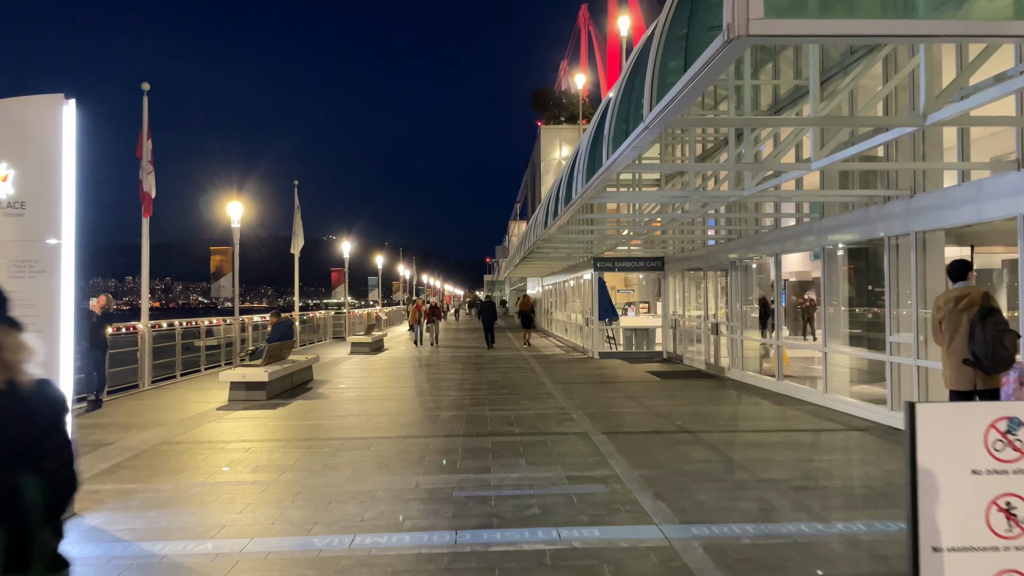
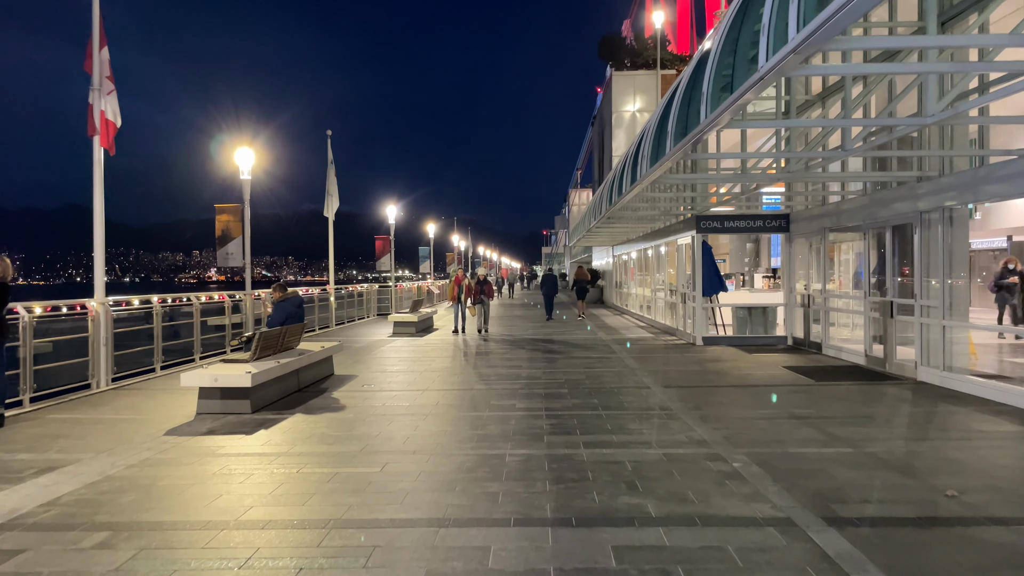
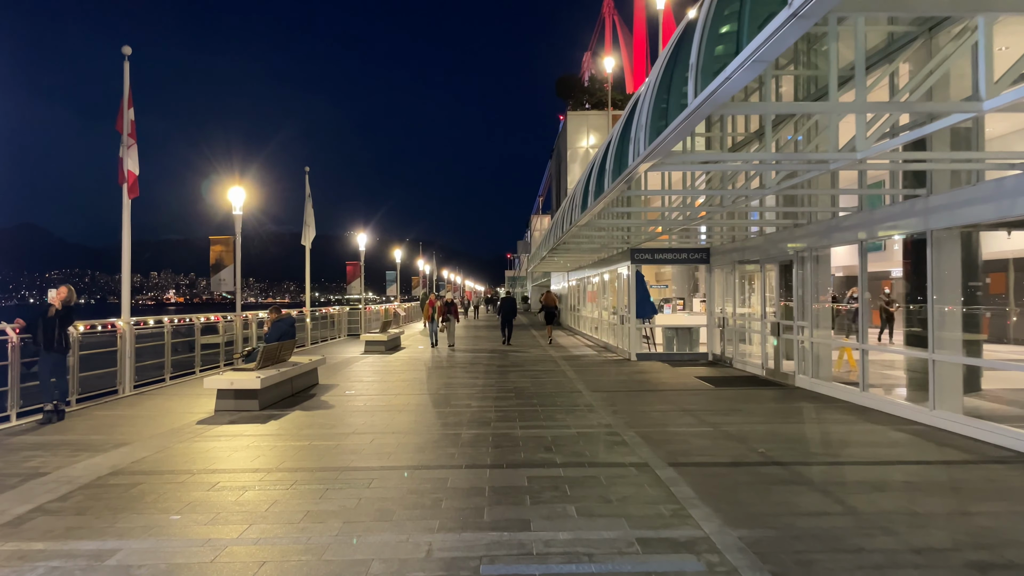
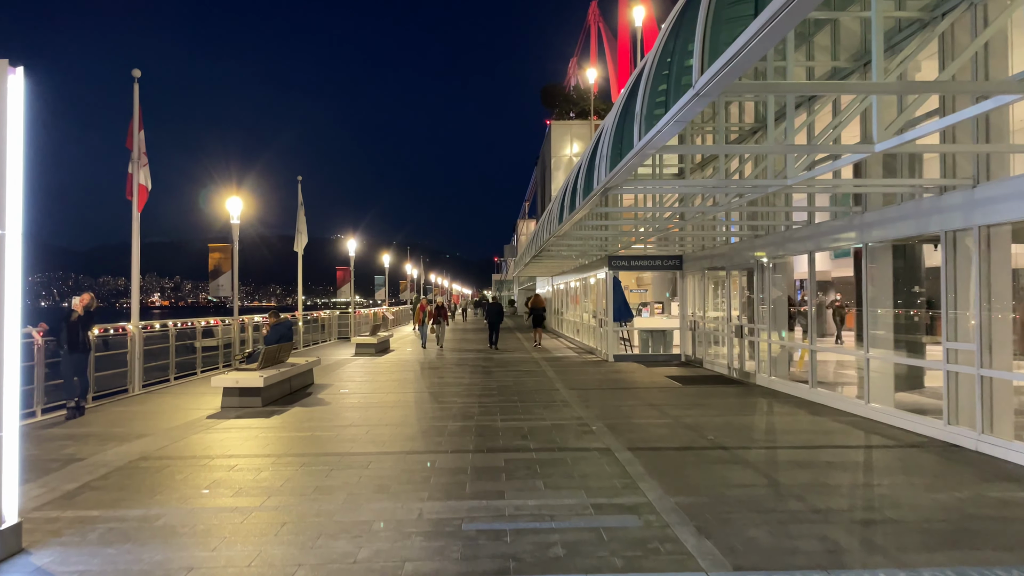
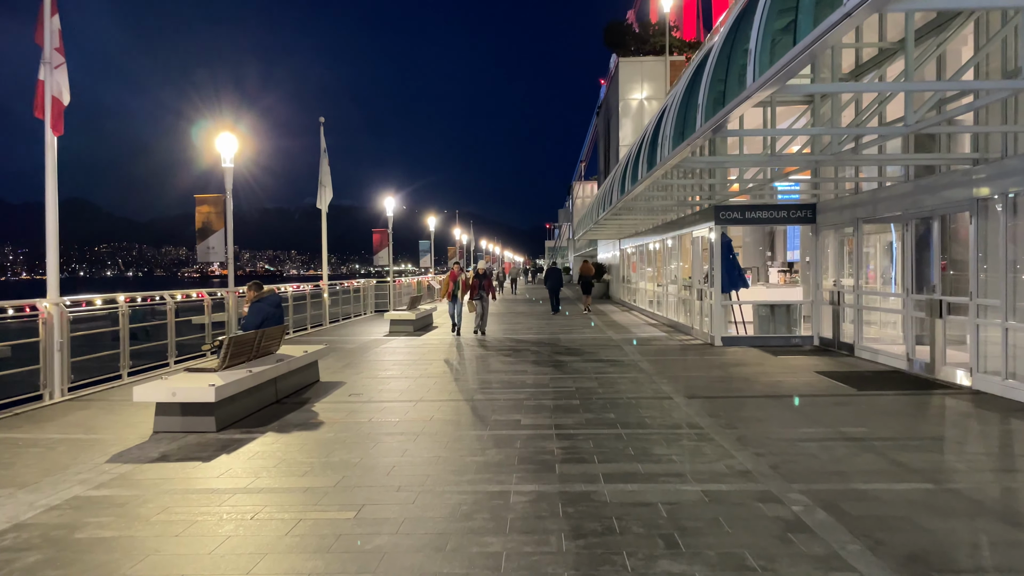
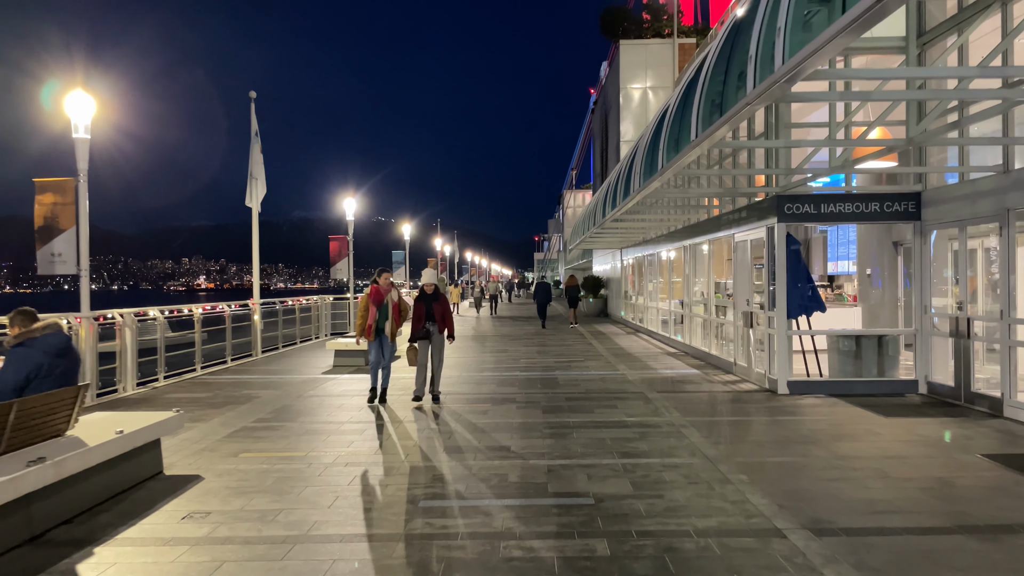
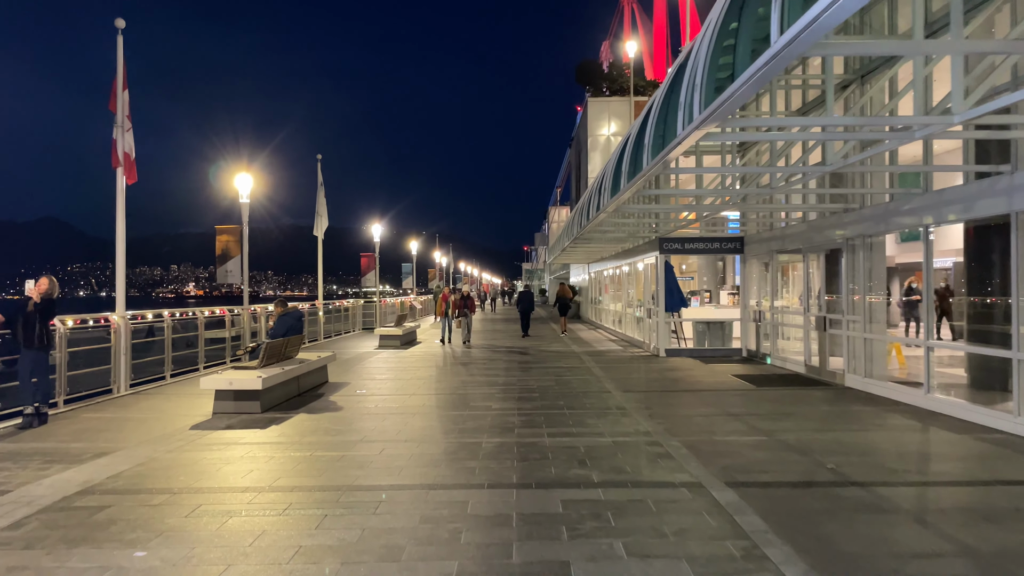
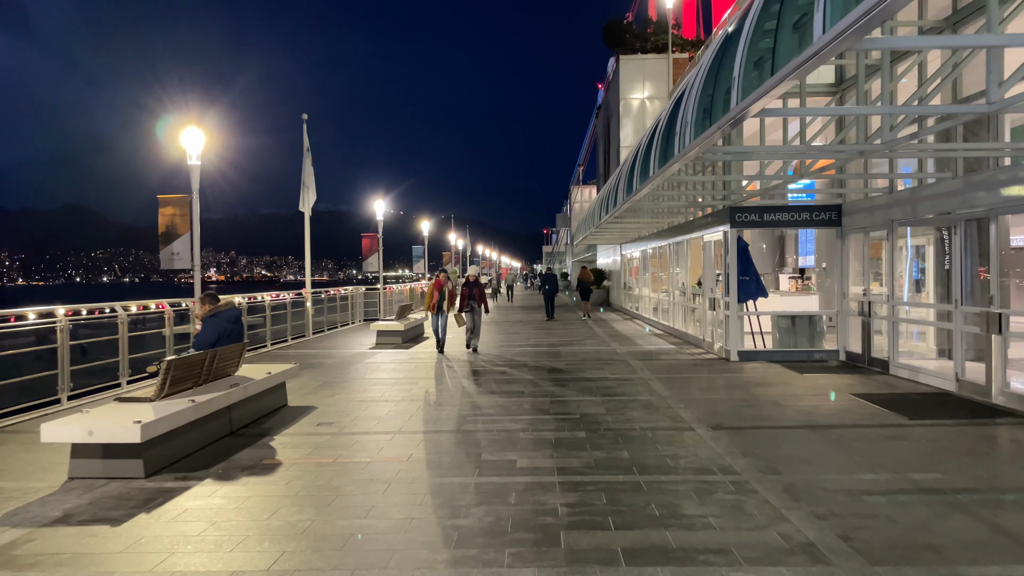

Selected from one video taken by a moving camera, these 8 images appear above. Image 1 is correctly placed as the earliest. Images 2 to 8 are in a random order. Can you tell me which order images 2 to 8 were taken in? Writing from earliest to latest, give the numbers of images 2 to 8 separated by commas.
4, 3, 7, 2, 5, 8, 6
